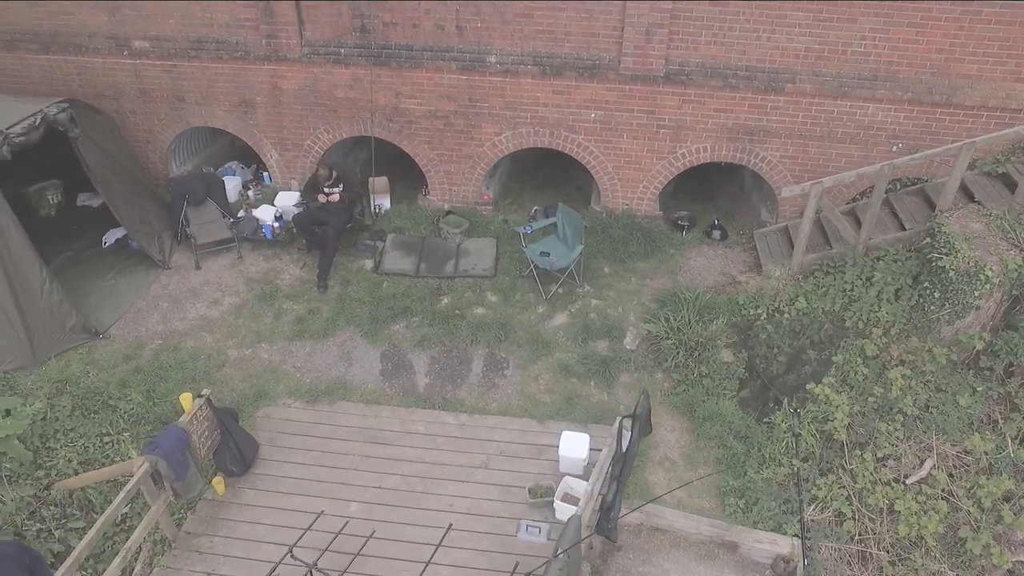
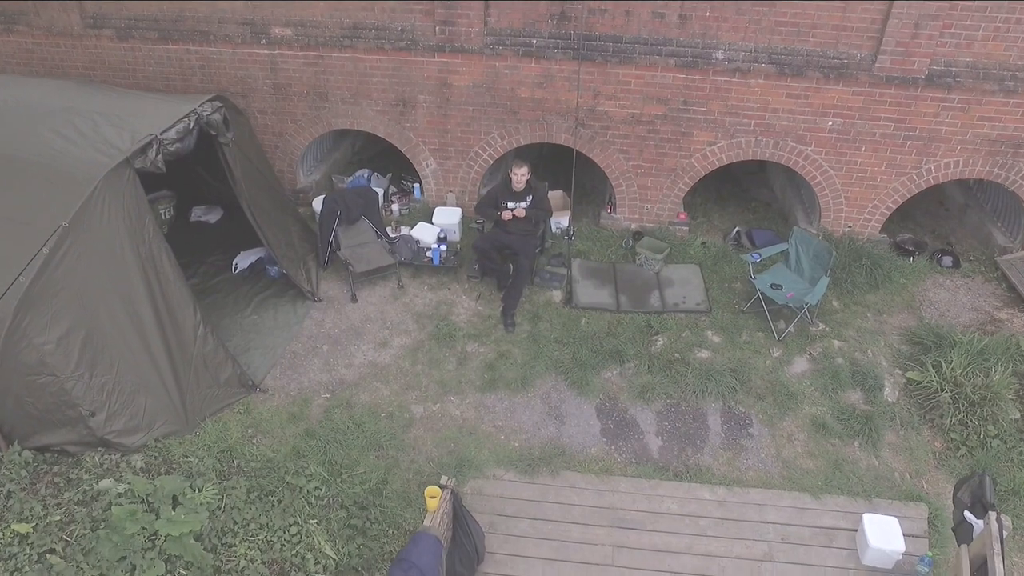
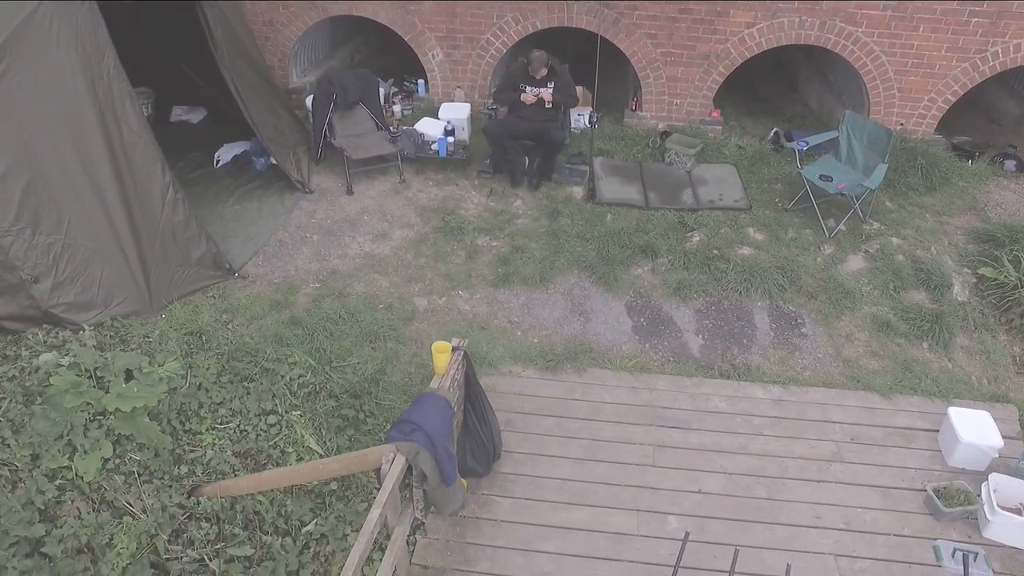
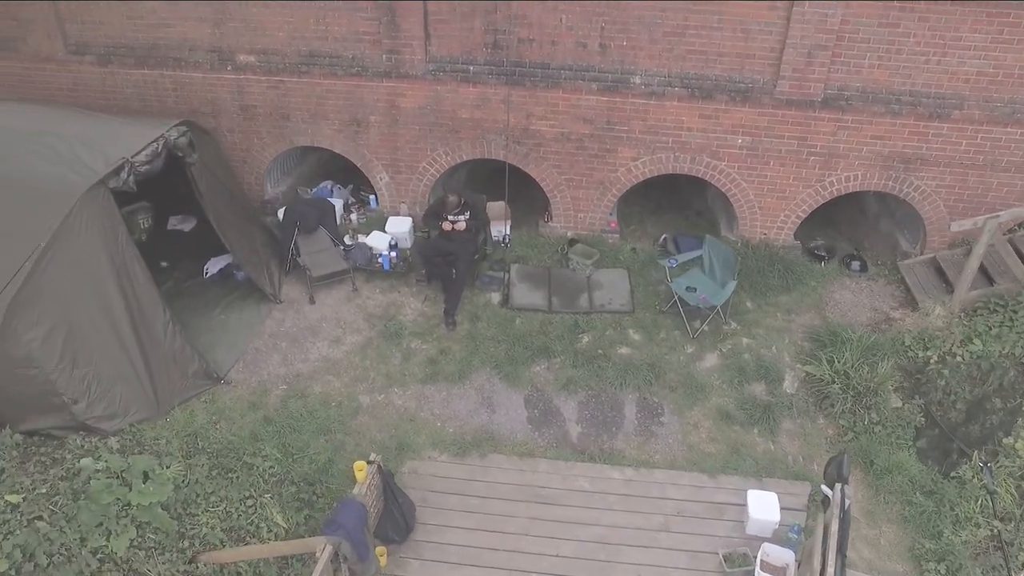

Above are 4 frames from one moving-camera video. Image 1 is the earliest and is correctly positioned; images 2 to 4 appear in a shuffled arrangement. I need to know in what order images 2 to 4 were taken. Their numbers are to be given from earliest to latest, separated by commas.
4, 2, 3
